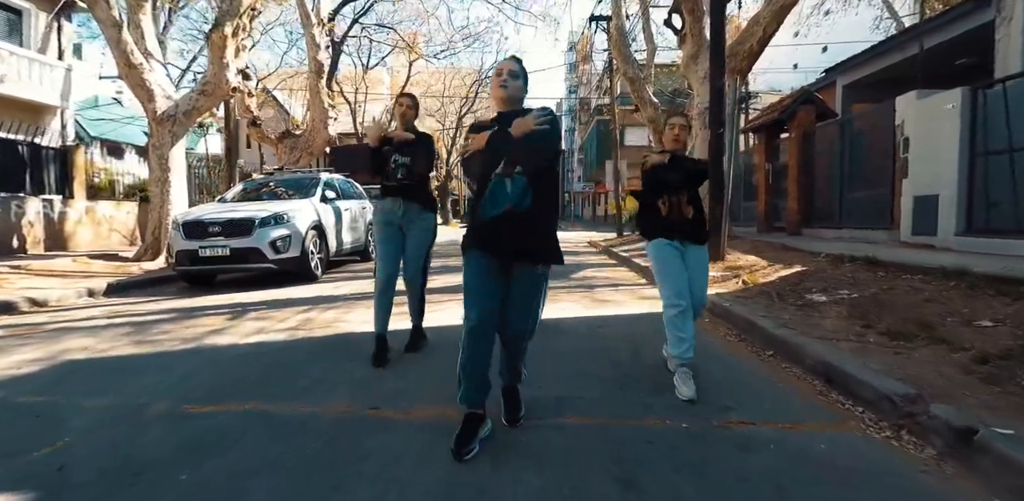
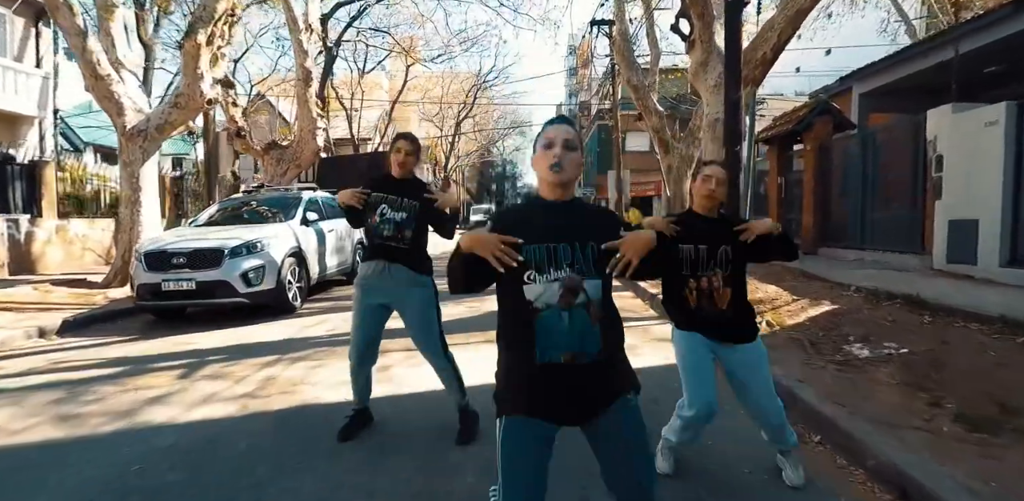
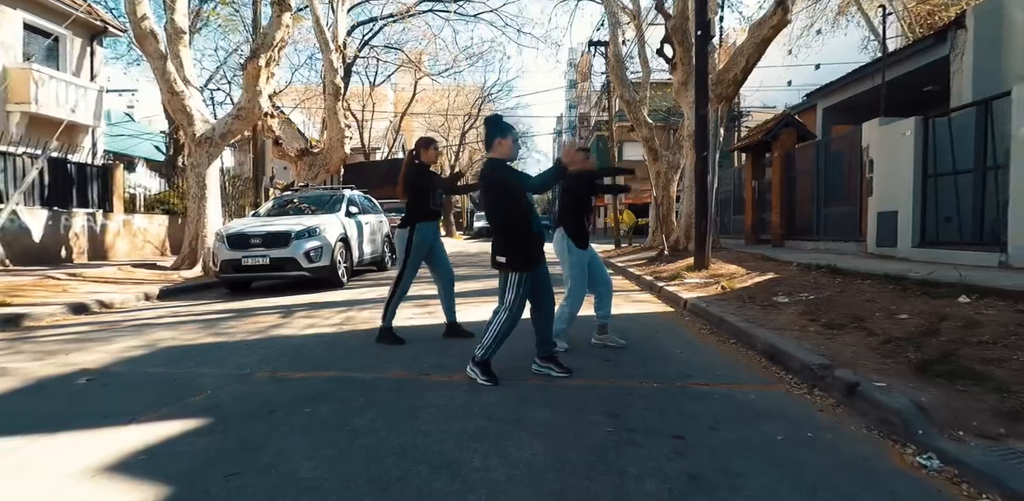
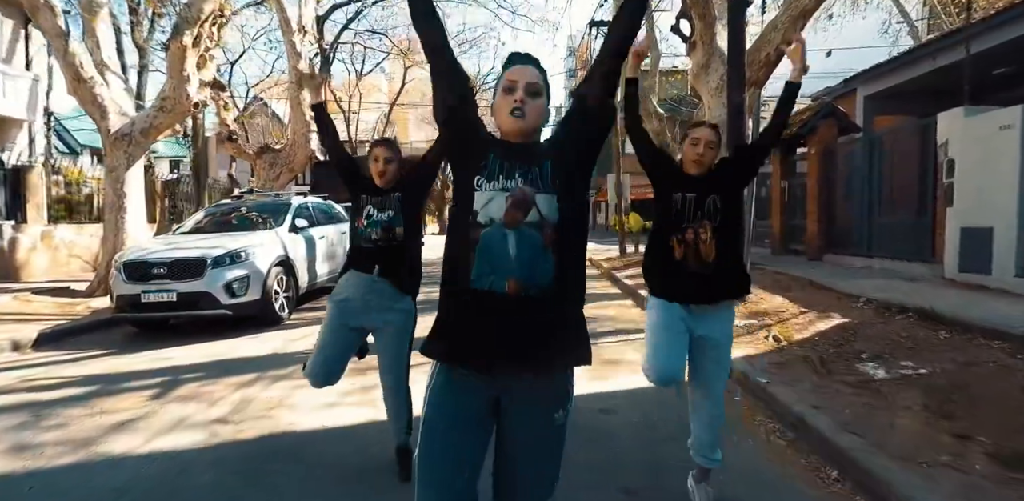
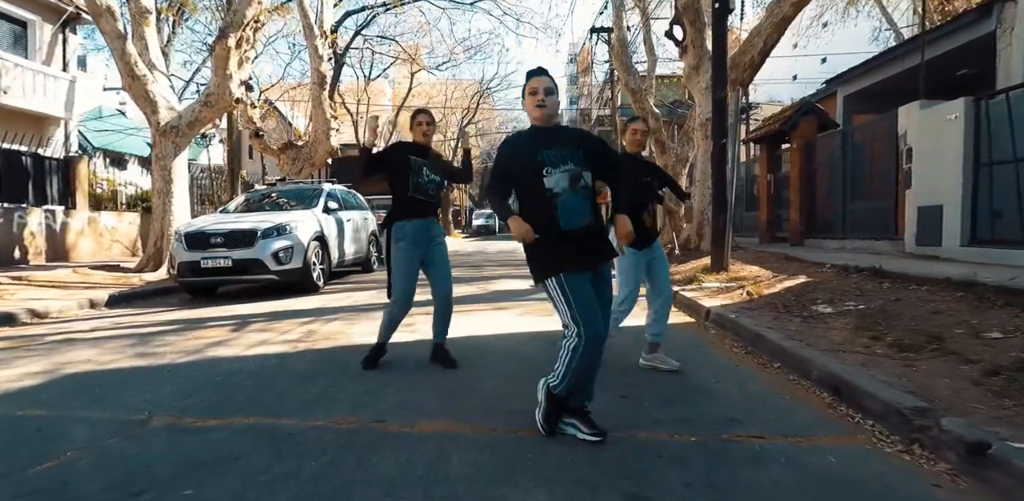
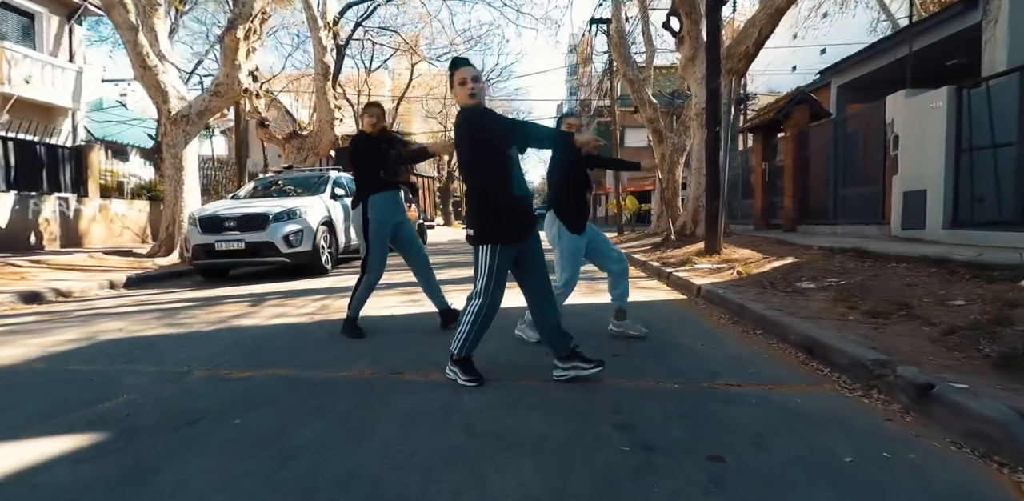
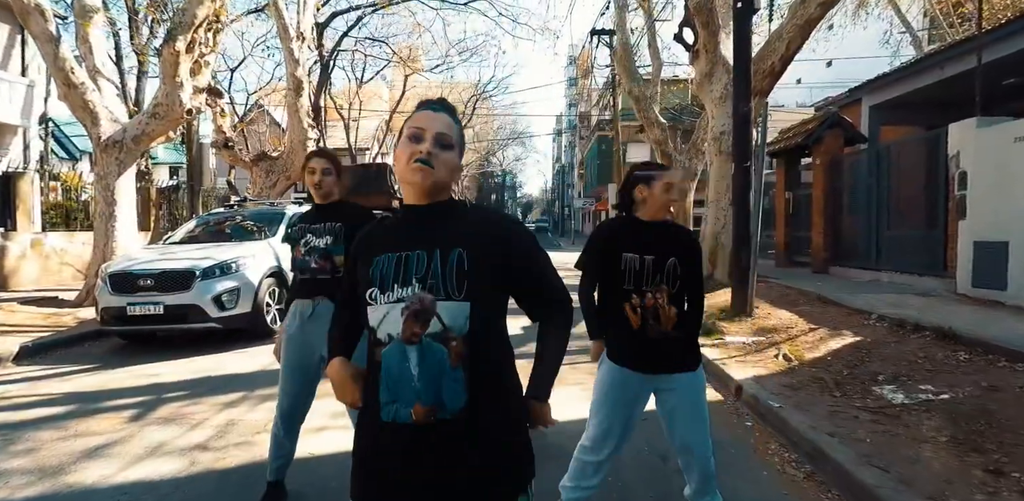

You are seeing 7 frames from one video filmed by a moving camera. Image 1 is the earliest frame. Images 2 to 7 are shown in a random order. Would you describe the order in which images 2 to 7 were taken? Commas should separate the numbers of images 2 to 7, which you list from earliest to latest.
2, 4, 7, 3, 6, 5
